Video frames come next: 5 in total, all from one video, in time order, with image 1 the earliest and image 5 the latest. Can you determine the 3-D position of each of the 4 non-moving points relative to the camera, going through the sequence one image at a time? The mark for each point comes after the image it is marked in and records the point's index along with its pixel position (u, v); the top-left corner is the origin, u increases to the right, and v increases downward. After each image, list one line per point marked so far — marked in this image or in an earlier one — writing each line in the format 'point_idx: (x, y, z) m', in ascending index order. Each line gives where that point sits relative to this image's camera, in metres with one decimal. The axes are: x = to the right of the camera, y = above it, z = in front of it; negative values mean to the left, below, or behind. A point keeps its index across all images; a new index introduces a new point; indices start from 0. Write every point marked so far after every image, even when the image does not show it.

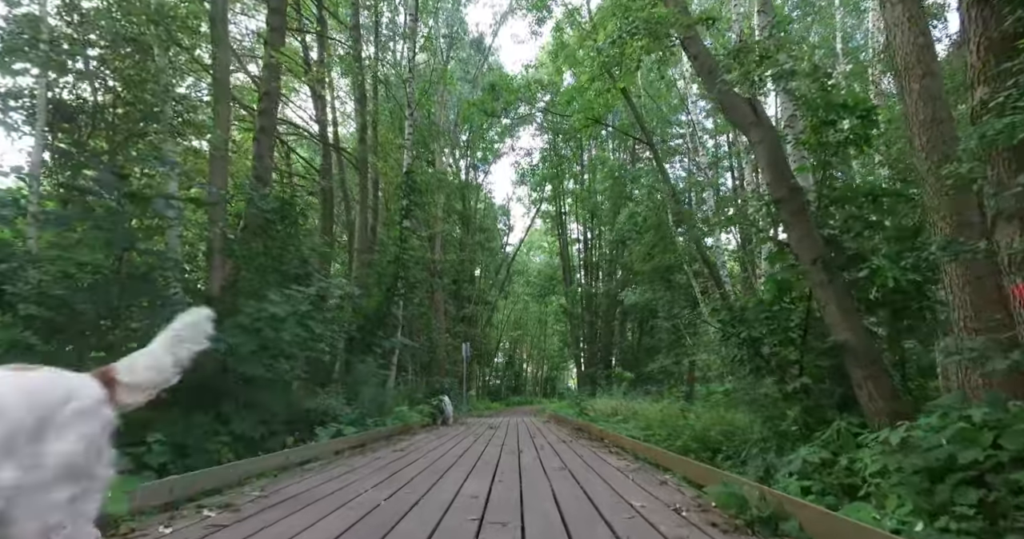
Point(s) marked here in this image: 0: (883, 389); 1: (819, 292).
0: (+2.3, -0.7, +3.2) m
1: (+2.1, -0.2, +3.6) m
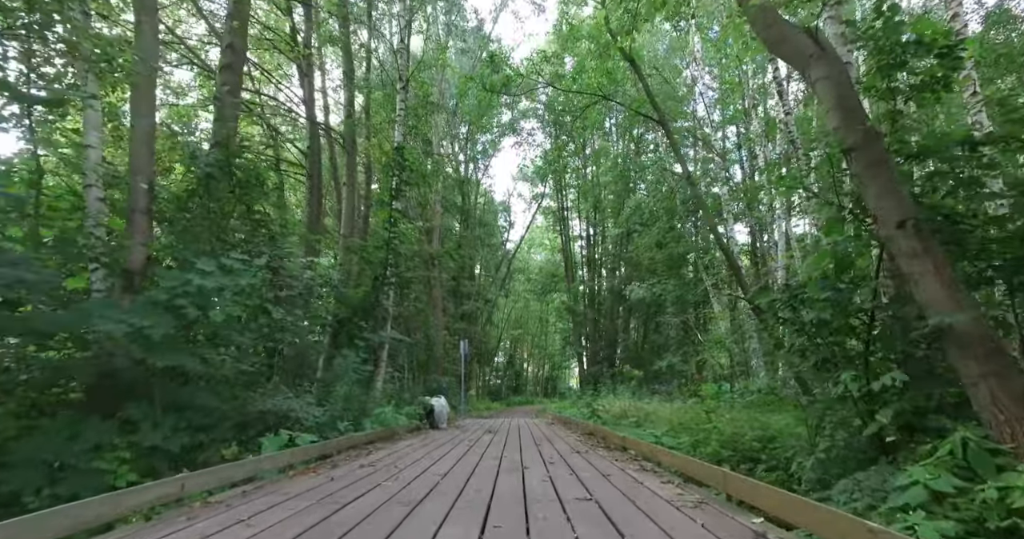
0: (+2.3, -0.5, +2.4) m
1: (+2.1, 0.0, +2.8) m
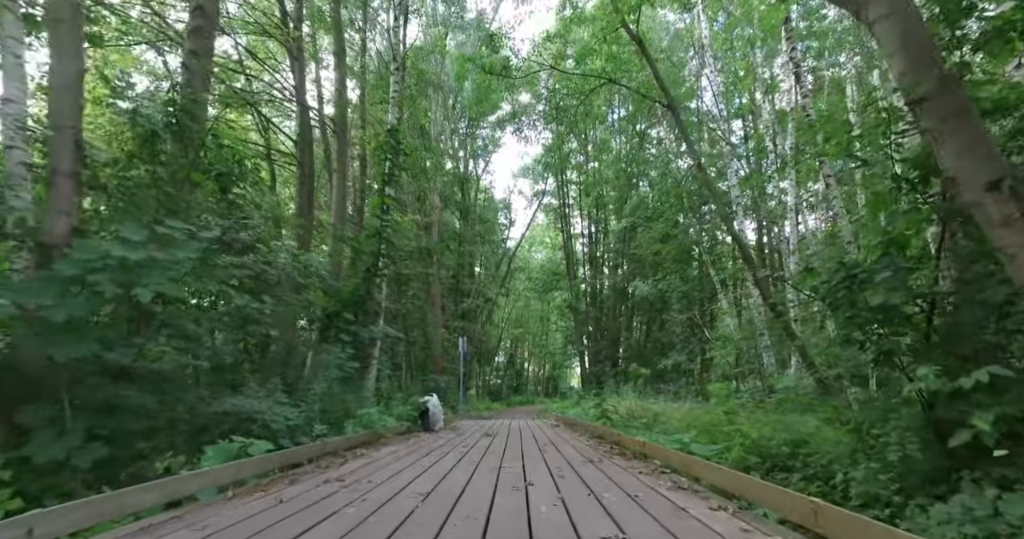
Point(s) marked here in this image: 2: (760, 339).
0: (+2.3, -0.4, +1.9) m
1: (+2.1, +0.1, +2.3) m
2: (+5.3, -1.5, +11.3) m
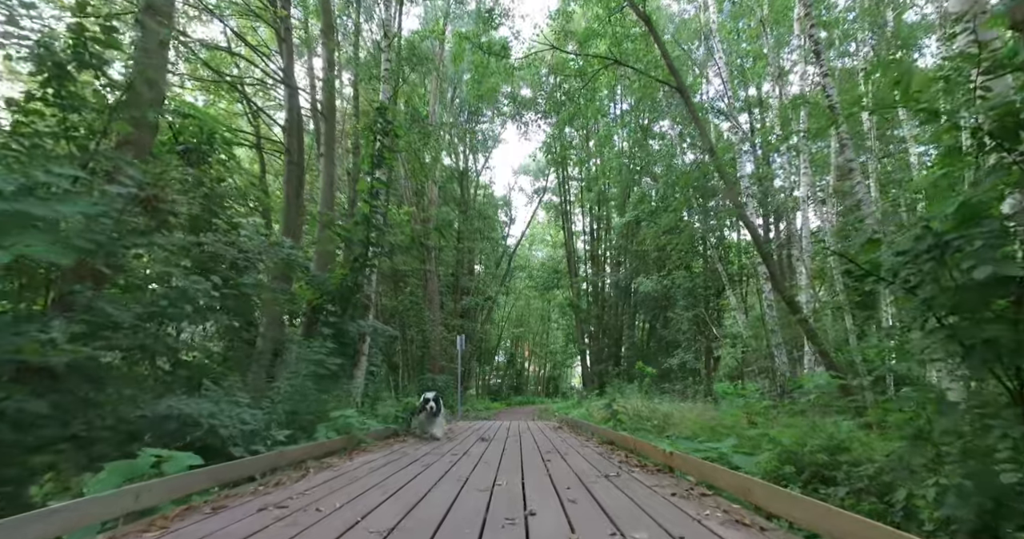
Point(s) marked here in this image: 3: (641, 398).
0: (+2.3, -0.3, +1.3) m
1: (+2.1, +0.3, +1.7) m
2: (+5.3, -1.4, +10.8) m
3: (+2.8, -2.7, +11.3) m
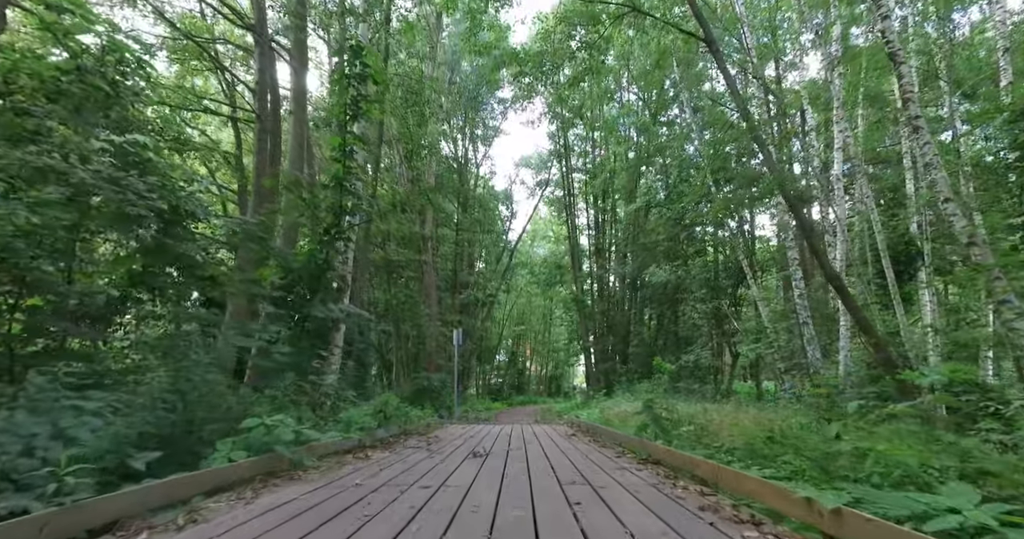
0: (+2.3, 0.0, +0.1) m
1: (+2.1, +0.6, +0.5) m
2: (+5.3, -1.1, +9.5) m
3: (+2.8, -2.5, +10.1) m
